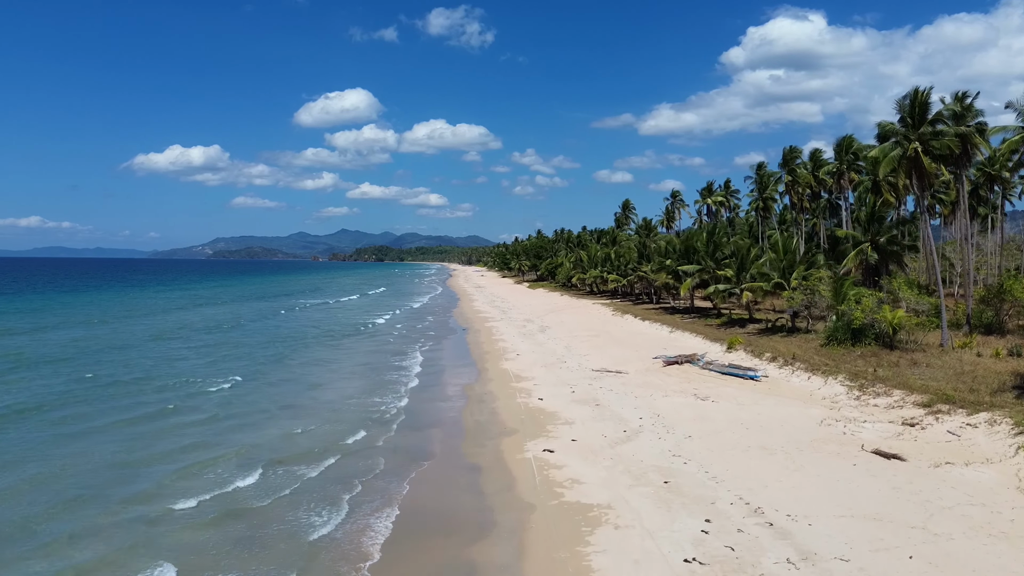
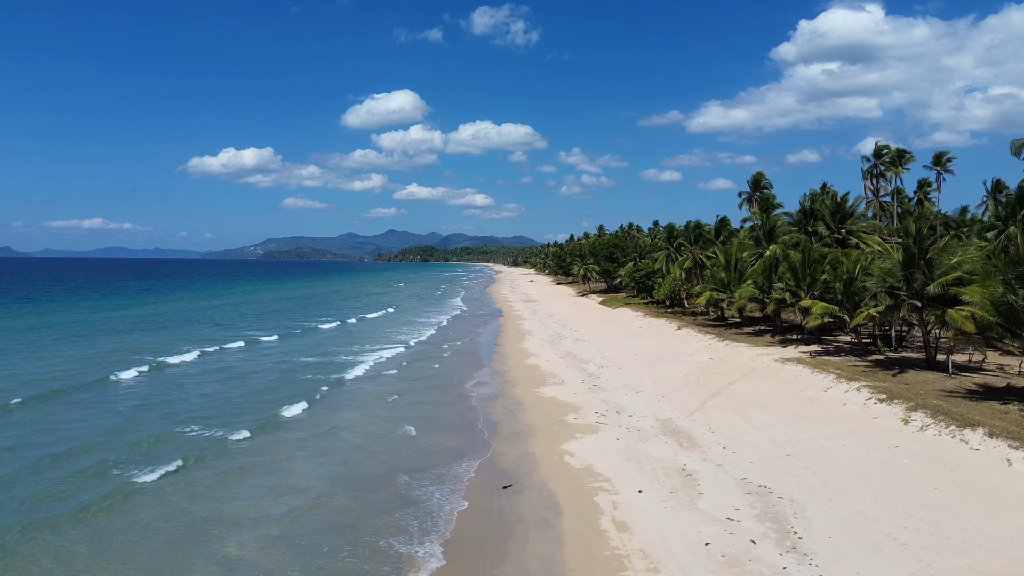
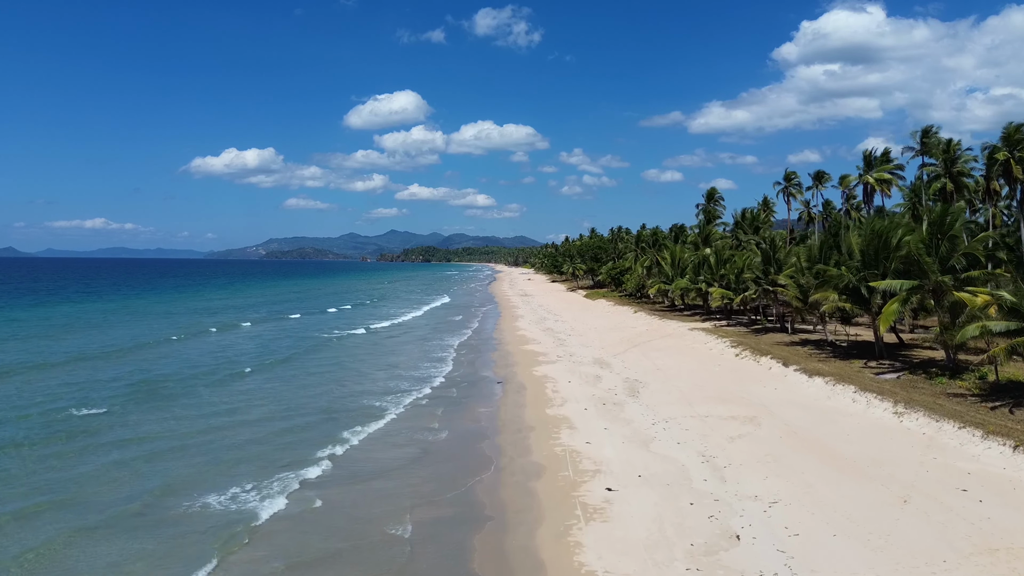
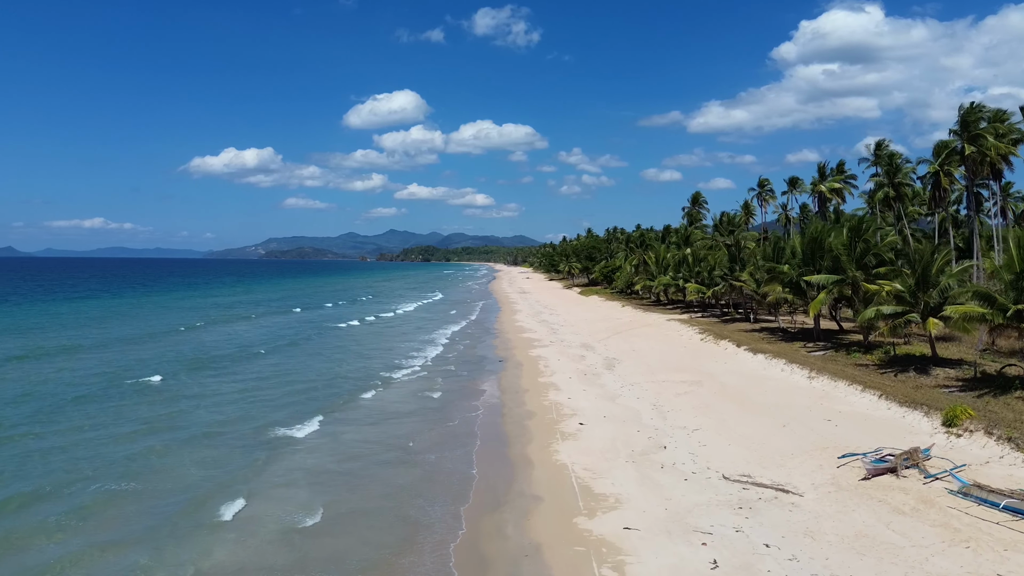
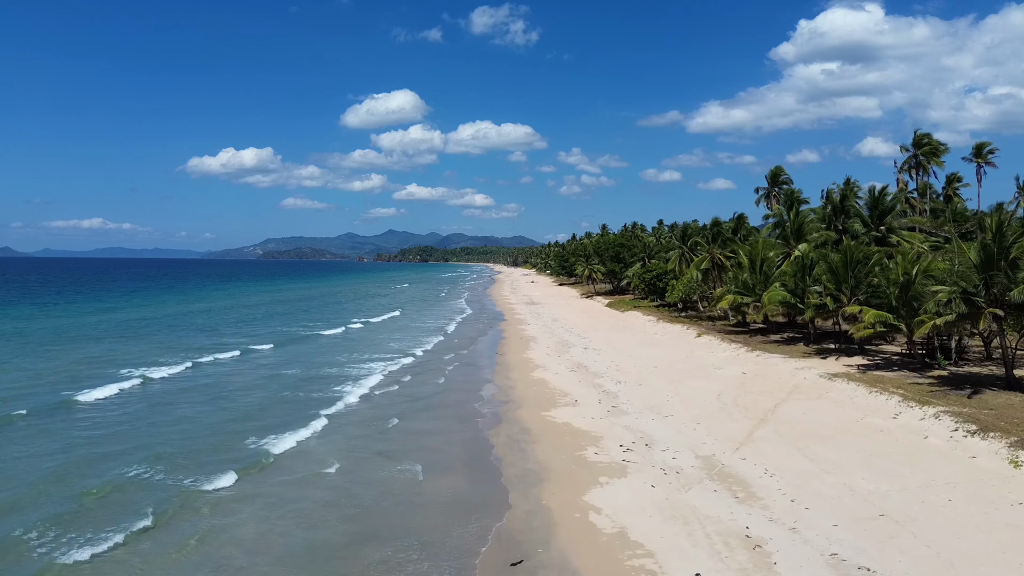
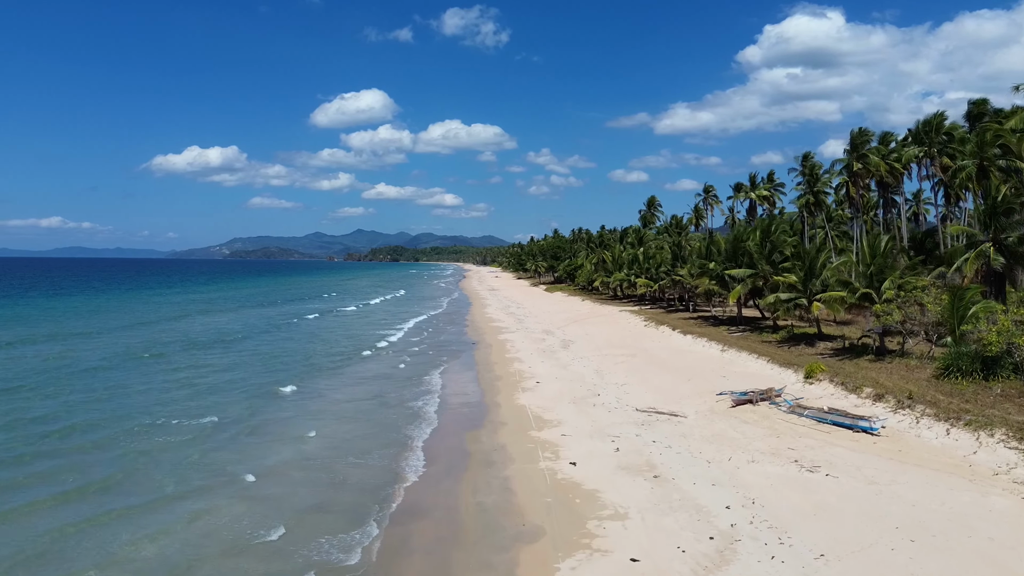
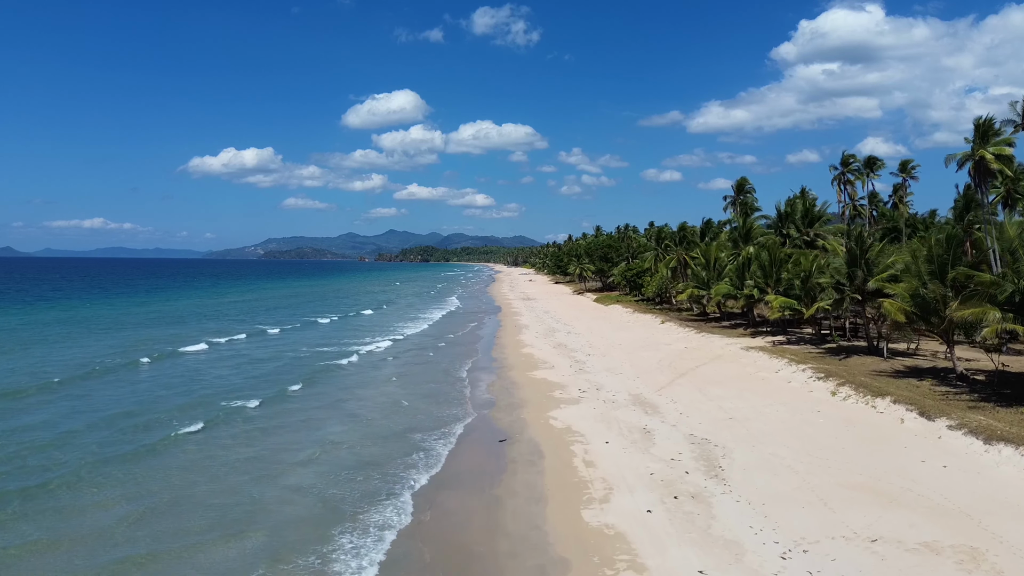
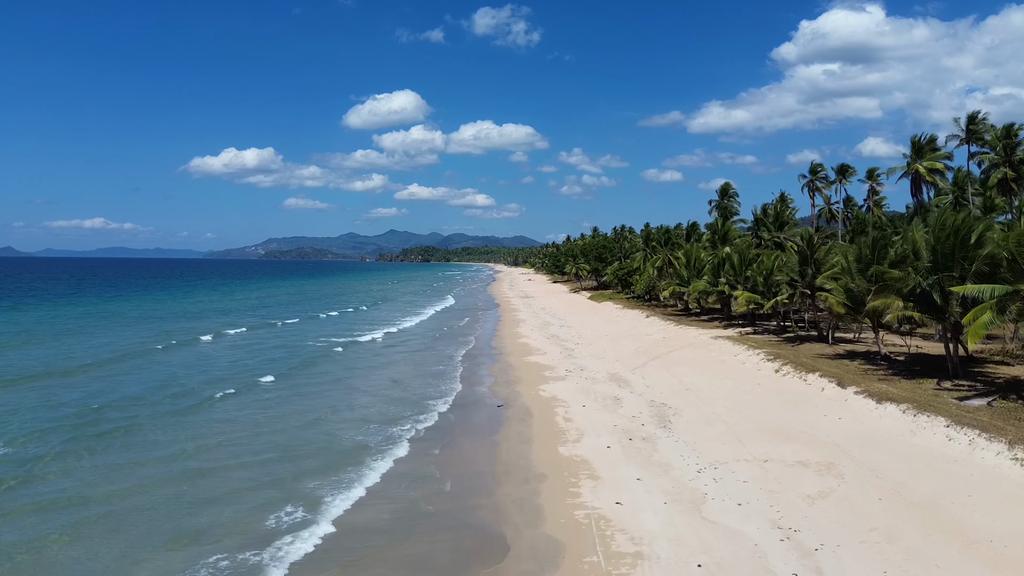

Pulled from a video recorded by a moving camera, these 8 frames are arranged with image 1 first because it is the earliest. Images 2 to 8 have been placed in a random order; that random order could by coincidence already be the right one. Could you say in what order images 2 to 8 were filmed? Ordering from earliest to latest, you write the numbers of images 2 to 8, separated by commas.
6, 4, 3, 8, 7, 2, 5
